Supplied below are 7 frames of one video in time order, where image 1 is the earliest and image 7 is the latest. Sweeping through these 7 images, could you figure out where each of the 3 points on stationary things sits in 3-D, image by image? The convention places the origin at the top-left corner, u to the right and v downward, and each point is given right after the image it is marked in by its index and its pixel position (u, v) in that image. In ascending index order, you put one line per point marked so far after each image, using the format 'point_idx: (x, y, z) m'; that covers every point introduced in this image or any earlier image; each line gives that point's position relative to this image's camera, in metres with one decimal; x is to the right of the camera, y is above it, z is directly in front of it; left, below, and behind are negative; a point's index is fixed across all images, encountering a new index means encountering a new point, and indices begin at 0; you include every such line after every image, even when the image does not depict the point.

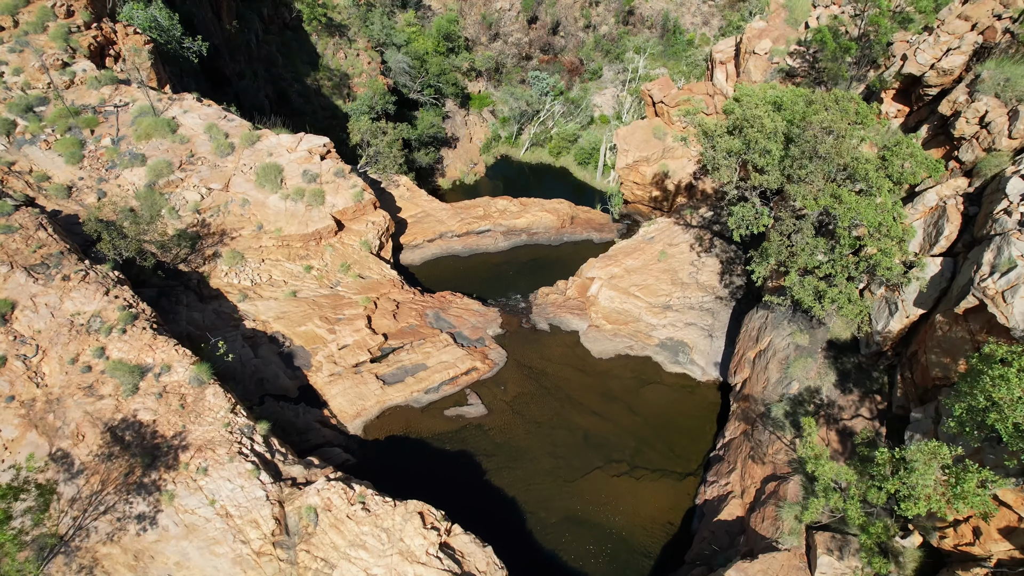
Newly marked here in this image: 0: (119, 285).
0: (-10.9, +0.1, +18.2) m
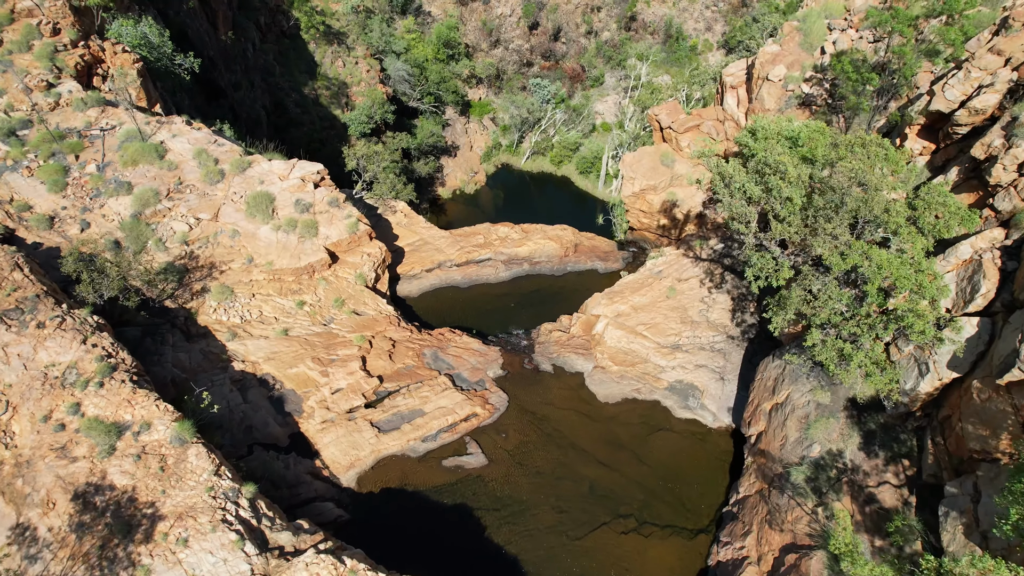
0: (-10.9, -1.1, +17.2) m
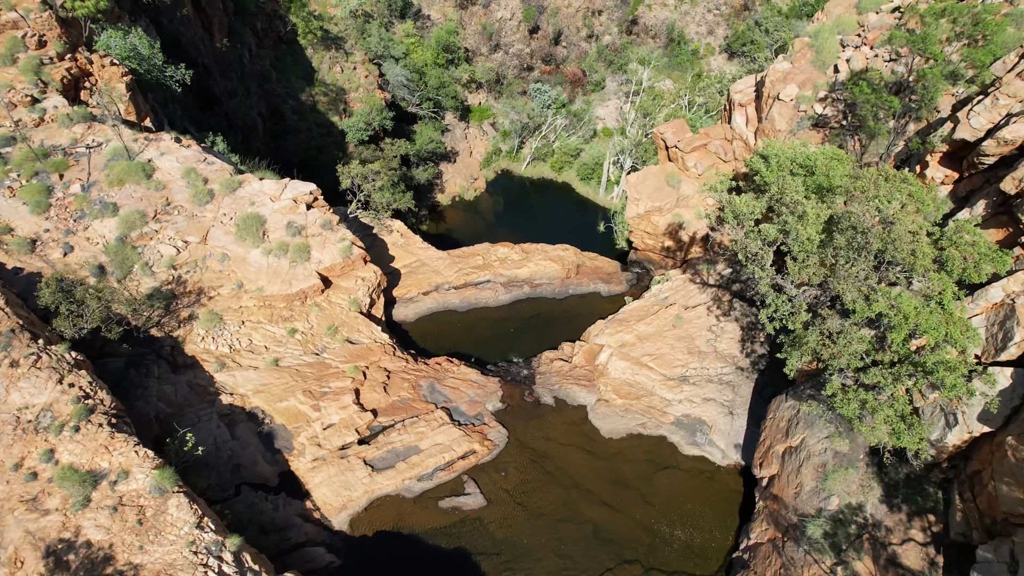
0: (-10.9, -2.0, +16.3) m
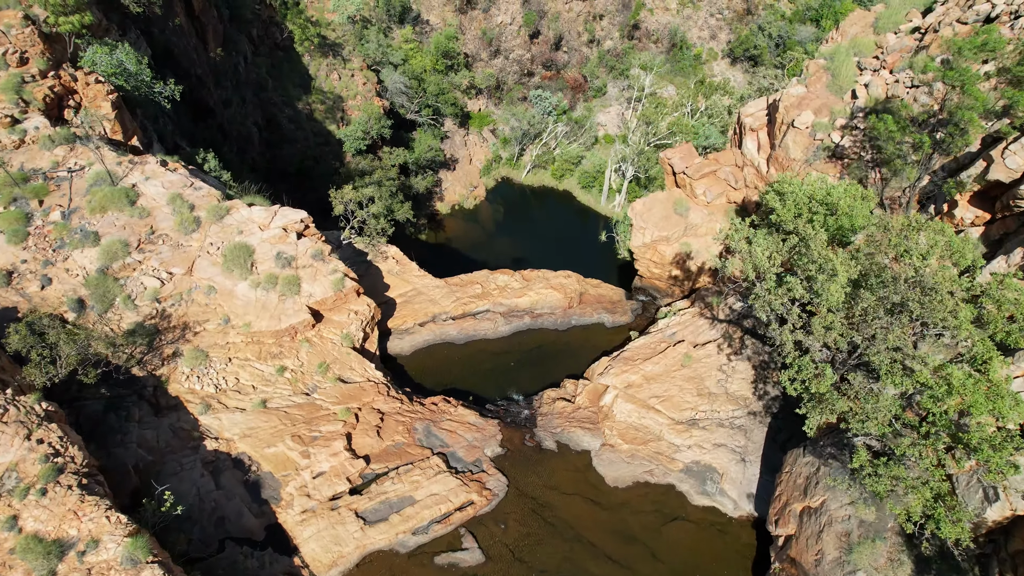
0: (-10.9, -3.1, +15.3) m
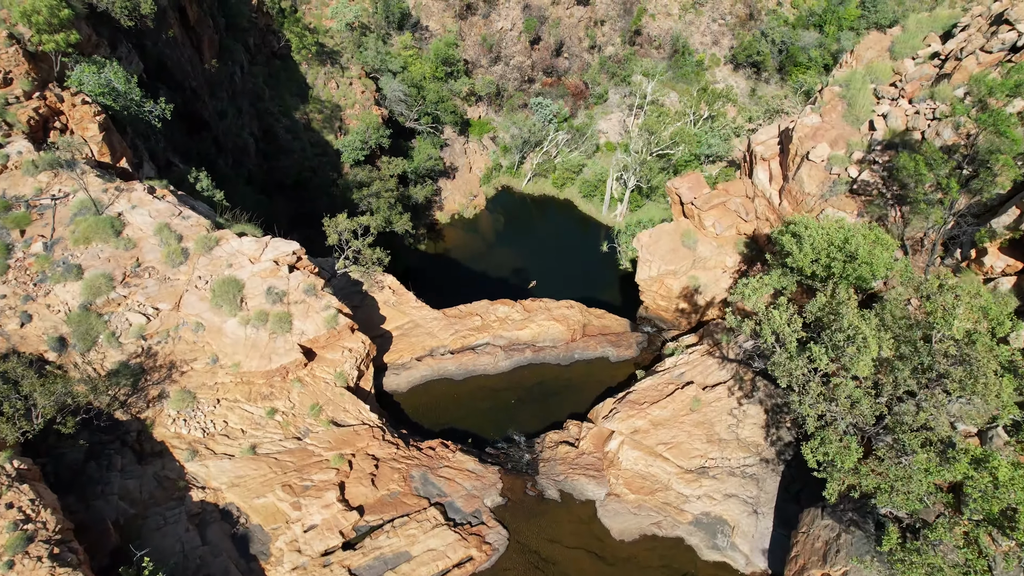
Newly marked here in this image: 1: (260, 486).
0: (-10.8, -4.3, +14.4) m
1: (-7.0, -5.5, +18.1) m
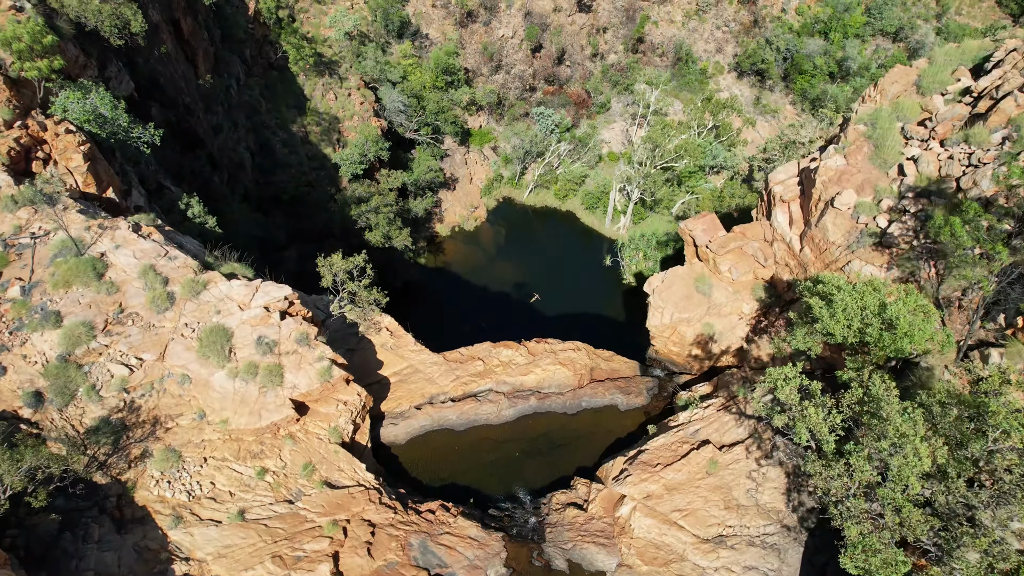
0: (-10.7, -5.8, +13.2) m
1: (-6.8, -6.9, +17.0) m
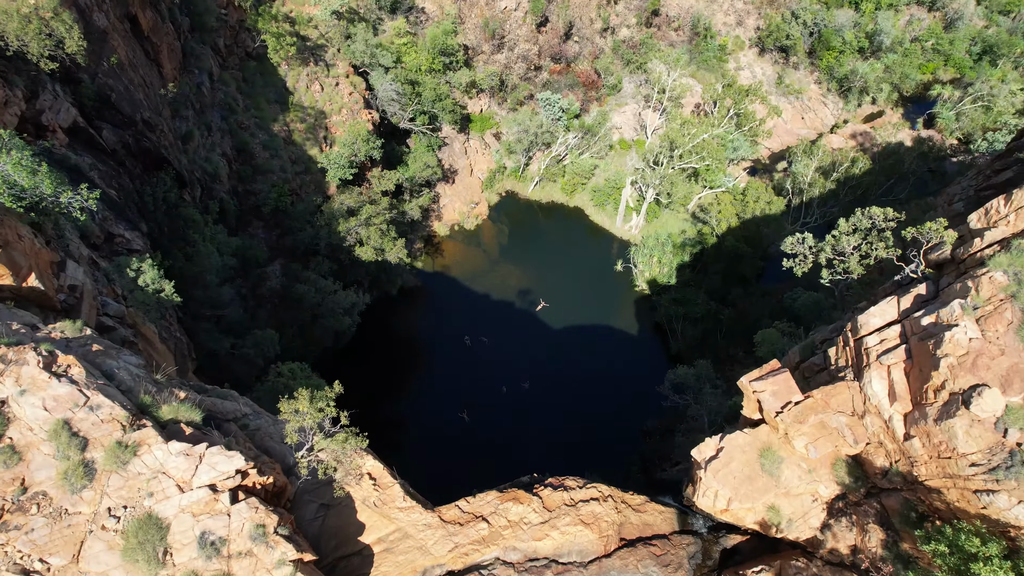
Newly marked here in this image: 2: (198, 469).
0: (-10.4, -10.5, +9.1) m
1: (-6.5, -11.4, +13.0) m
2: (-7.9, -4.3, +16.5) m
